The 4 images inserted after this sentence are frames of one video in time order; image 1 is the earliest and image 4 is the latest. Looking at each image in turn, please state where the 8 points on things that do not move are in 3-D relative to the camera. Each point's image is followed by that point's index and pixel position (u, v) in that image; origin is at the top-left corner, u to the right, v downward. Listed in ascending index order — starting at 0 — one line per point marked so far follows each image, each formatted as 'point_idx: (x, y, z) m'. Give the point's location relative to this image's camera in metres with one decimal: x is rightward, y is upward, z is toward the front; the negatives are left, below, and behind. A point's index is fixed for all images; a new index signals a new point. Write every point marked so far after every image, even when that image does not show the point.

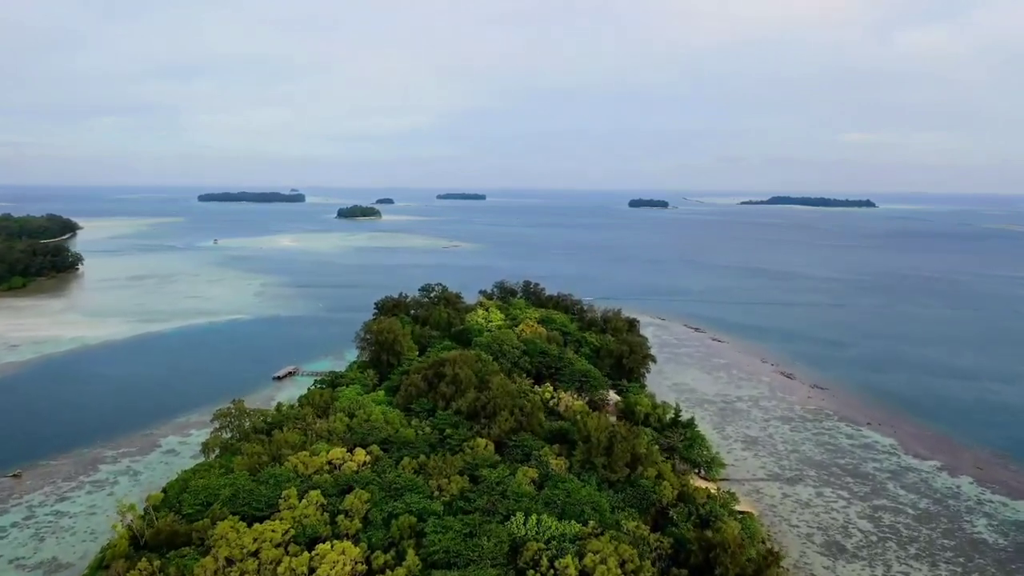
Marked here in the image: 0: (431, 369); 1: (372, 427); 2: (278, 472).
0: (-2.1, -2.1, +16.9) m
1: (-3.1, -3.1, +14.4) m
2: (-4.4, -3.5, +12.3) m
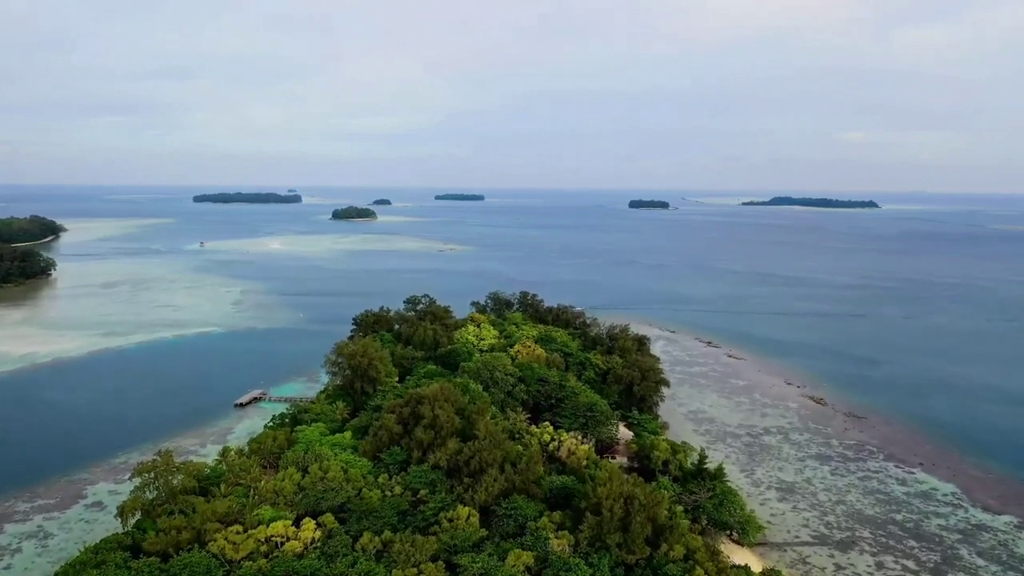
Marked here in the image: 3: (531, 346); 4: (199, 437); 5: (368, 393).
0: (-2.3, -2.6, +14.1) m
1: (-3.3, -3.5, +11.6) m
2: (-4.6, -4.0, +9.5) m
3: (+0.6, -1.8, +20.0) m
4: (-8.9, -4.2, +18.4) m
5: (-4.0, -2.9, +17.8) m
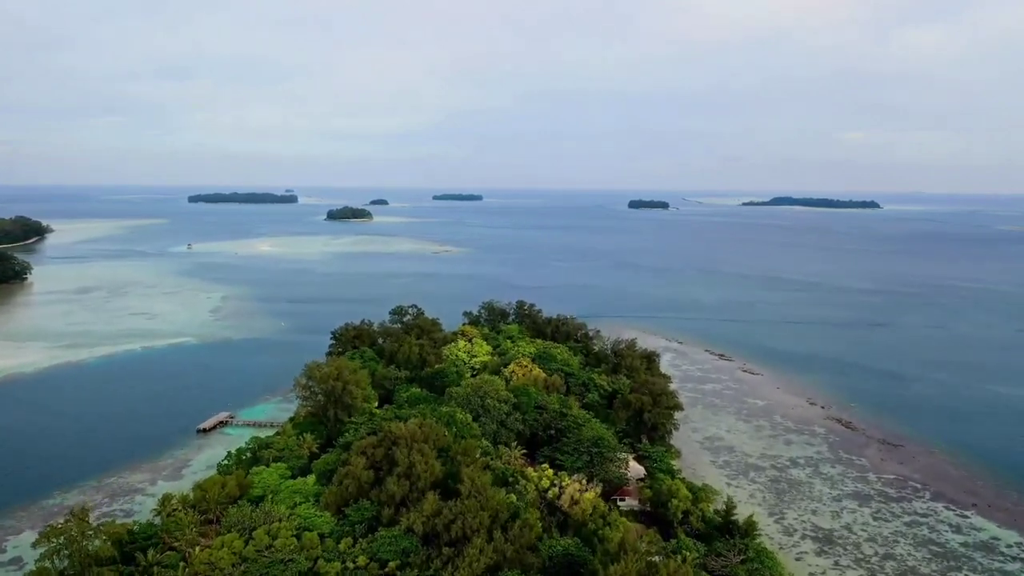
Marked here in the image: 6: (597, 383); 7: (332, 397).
0: (-2.4, -2.9, +11.9) m
1: (-3.4, -3.9, +9.4) m
2: (-4.7, -4.3, +7.3) m
3: (+0.4, -2.1, +17.8) m
4: (-9.0, -4.6, +16.2) m
5: (-4.1, -3.2, +15.6) m
6: (+2.3, -2.6, +17.9) m
7: (-4.4, -2.6, +15.8) m
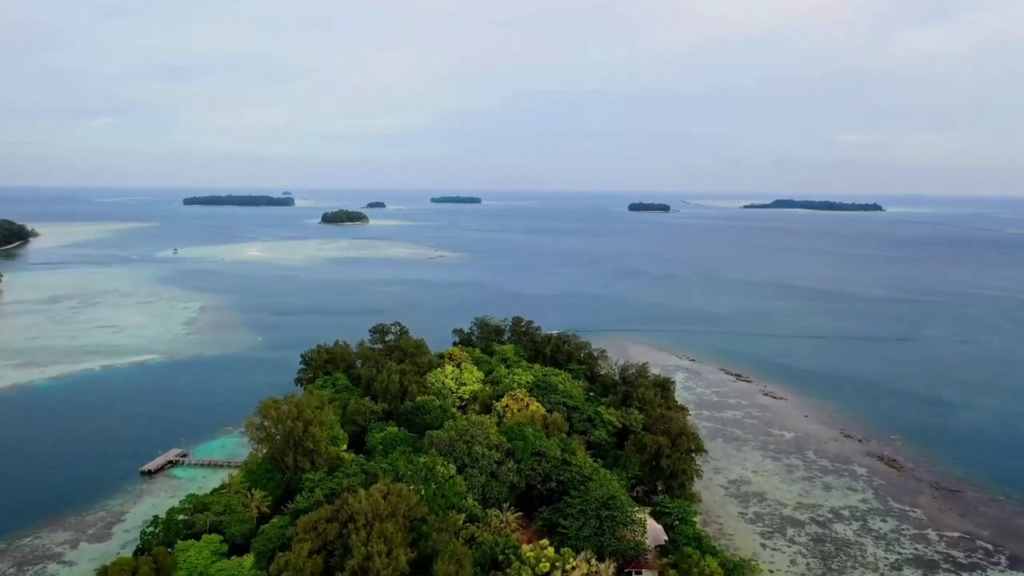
0: (-2.5, -3.4, +9.4) m
1: (-3.5, -4.3, +6.8) m
2: (-4.9, -4.8, +4.7) m
3: (+0.3, -2.6, +15.3) m
4: (-9.2, -5.0, +13.6) m
5: (-4.2, -3.7, +13.0) m
6: (+2.2, -3.1, +15.3) m
7: (-4.5, -3.1, +13.2) m
